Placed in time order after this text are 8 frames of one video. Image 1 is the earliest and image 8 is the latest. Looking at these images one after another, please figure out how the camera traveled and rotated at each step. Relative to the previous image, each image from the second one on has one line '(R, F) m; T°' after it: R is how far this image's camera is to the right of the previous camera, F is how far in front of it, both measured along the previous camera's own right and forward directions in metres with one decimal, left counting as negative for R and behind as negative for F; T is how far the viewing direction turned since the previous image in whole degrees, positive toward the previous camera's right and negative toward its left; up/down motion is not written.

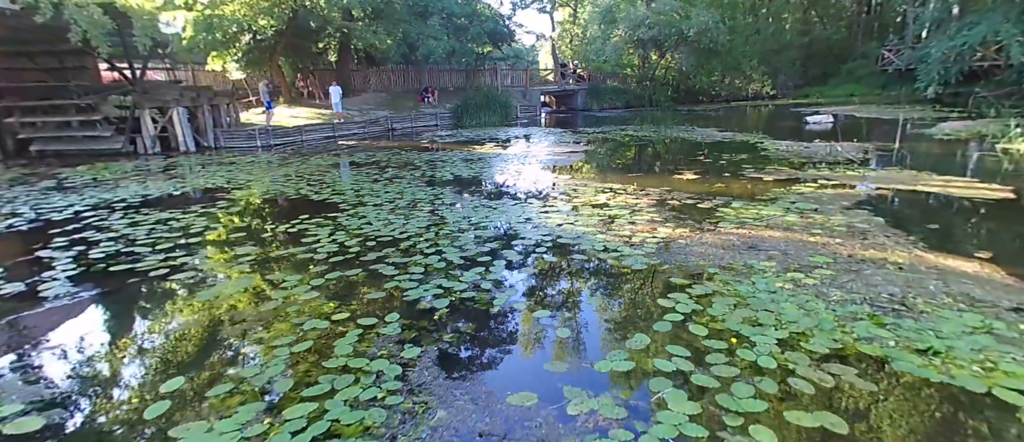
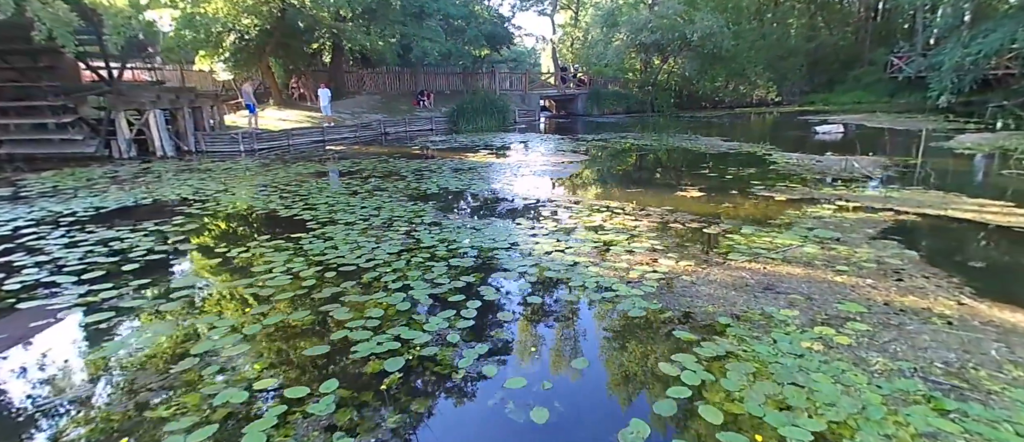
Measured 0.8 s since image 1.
(+0.2, +0.6) m; 0°
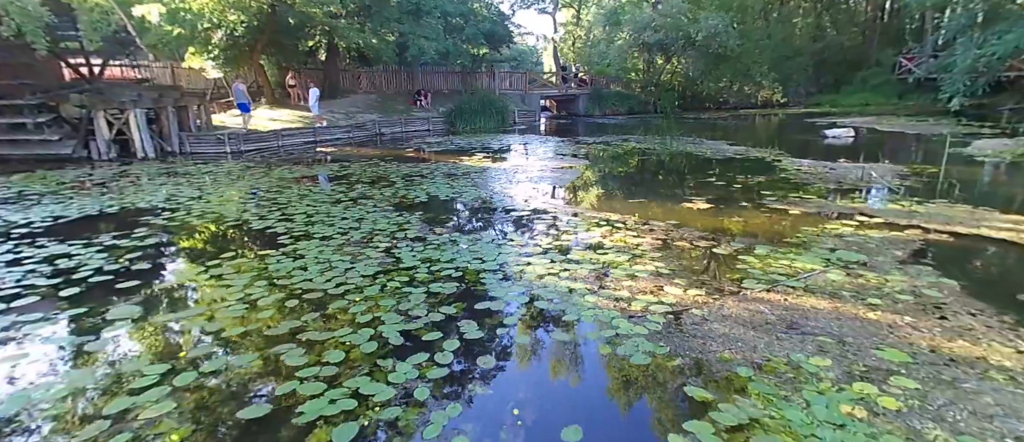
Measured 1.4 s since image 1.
(+0.1, +0.5) m; 0°
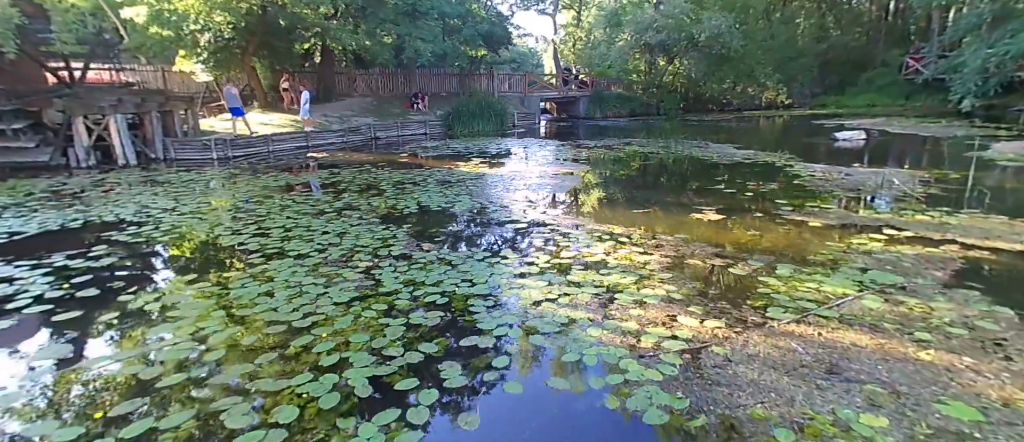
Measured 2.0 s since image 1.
(+0.1, +0.5) m; 0°
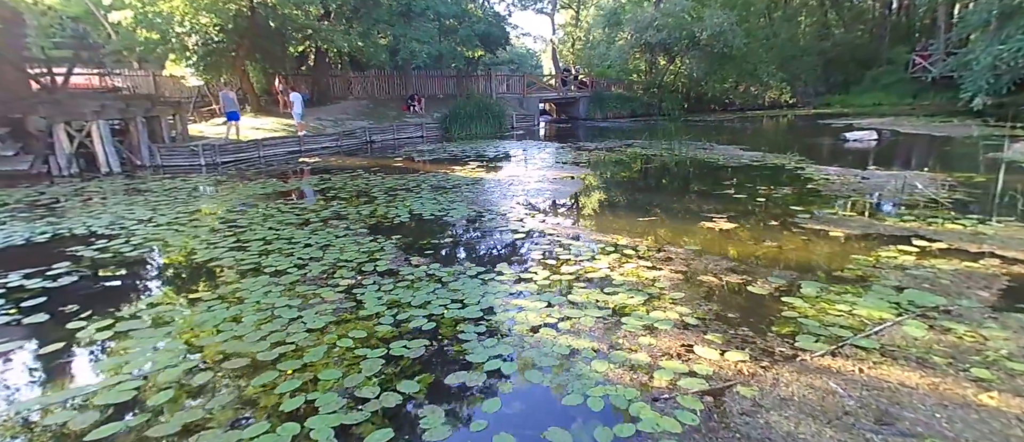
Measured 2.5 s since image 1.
(+0.1, +0.4) m; 0°
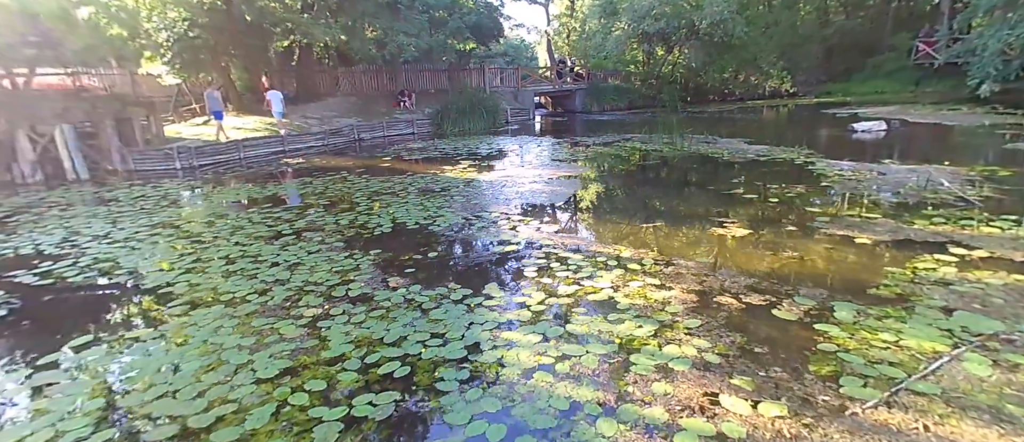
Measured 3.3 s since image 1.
(+0.1, +0.6) m; 0°
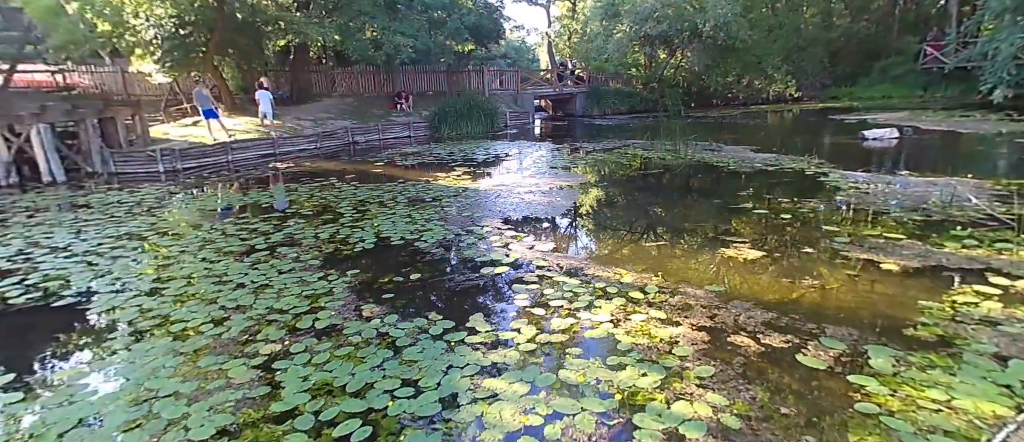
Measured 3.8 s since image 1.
(+0.1, +0.5) m; 0°
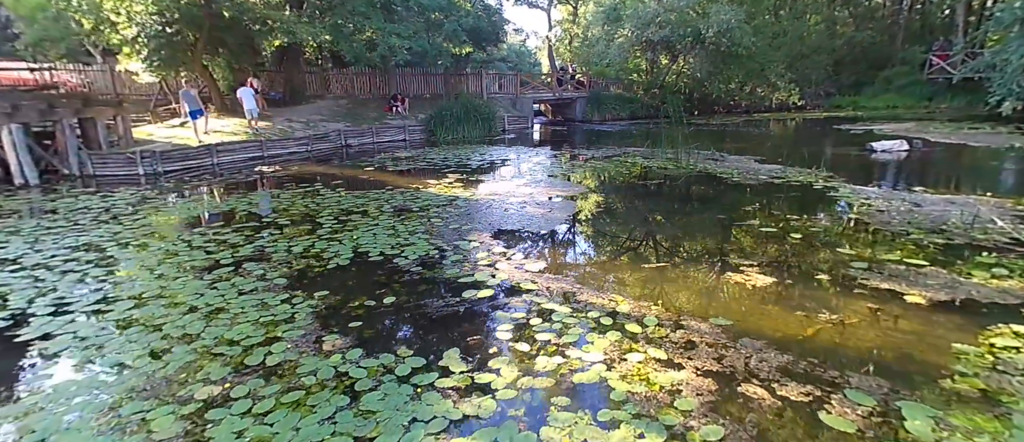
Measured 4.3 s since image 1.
(+0.1, +0.4) m; 0°
